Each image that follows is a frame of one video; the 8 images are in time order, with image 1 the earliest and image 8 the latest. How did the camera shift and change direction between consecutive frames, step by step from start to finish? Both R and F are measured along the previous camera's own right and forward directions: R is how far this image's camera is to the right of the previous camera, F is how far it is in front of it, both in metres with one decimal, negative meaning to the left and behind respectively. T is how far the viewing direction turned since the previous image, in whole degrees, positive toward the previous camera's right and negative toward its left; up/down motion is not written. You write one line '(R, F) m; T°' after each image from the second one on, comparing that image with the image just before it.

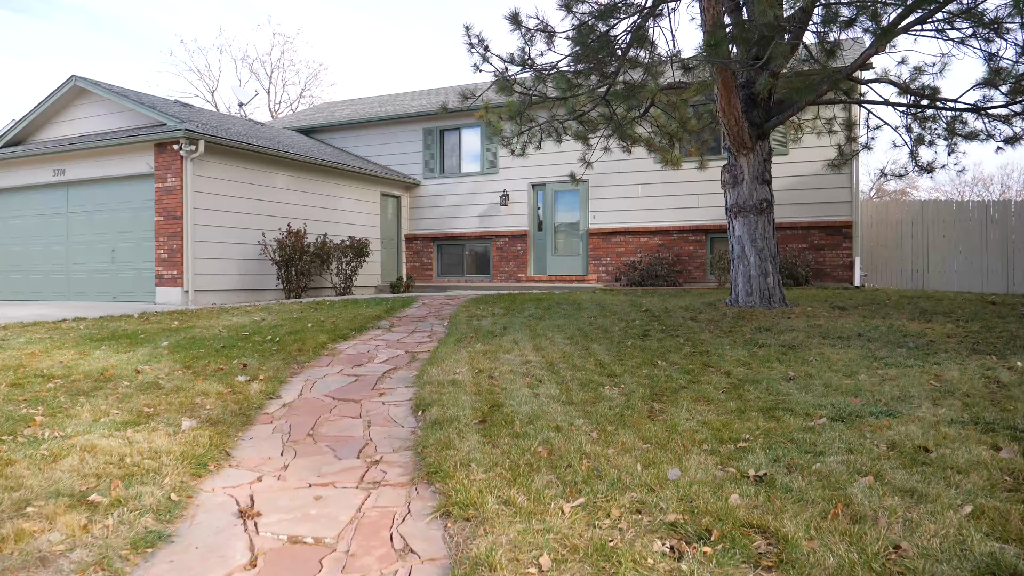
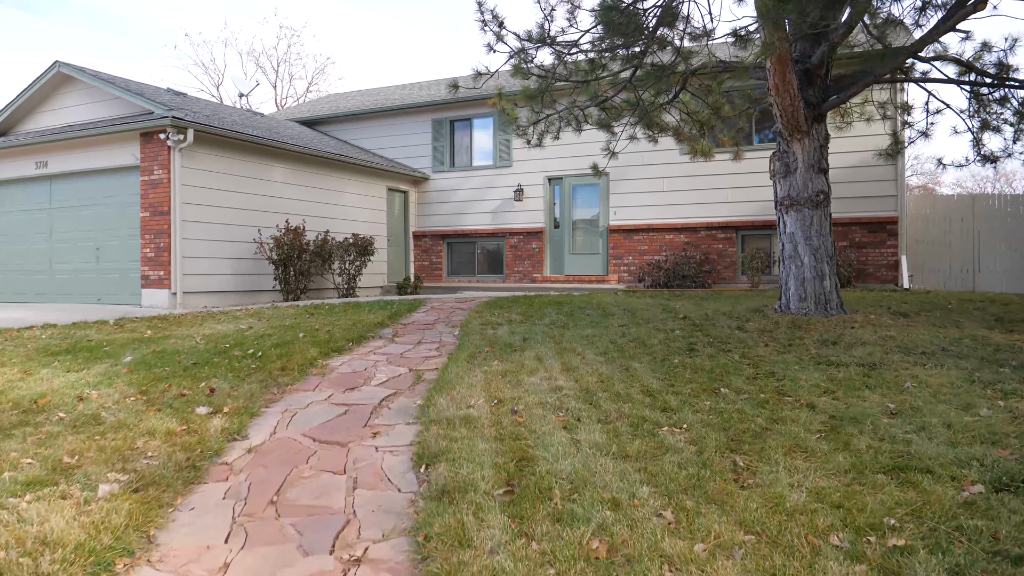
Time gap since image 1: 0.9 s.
(-0.1, +0.8) m; -1°
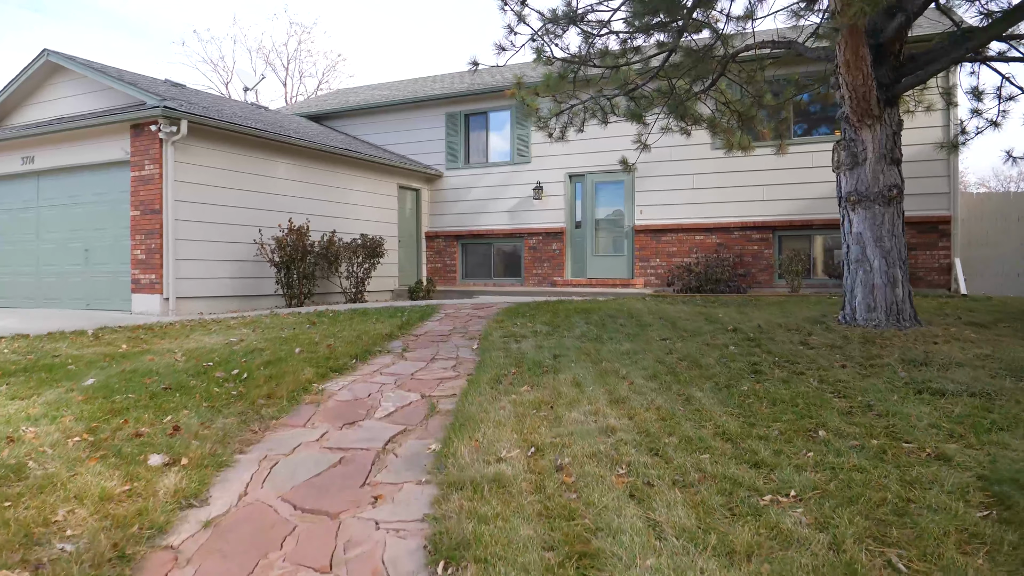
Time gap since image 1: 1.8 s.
(-0.1, +0.7) m; -1°
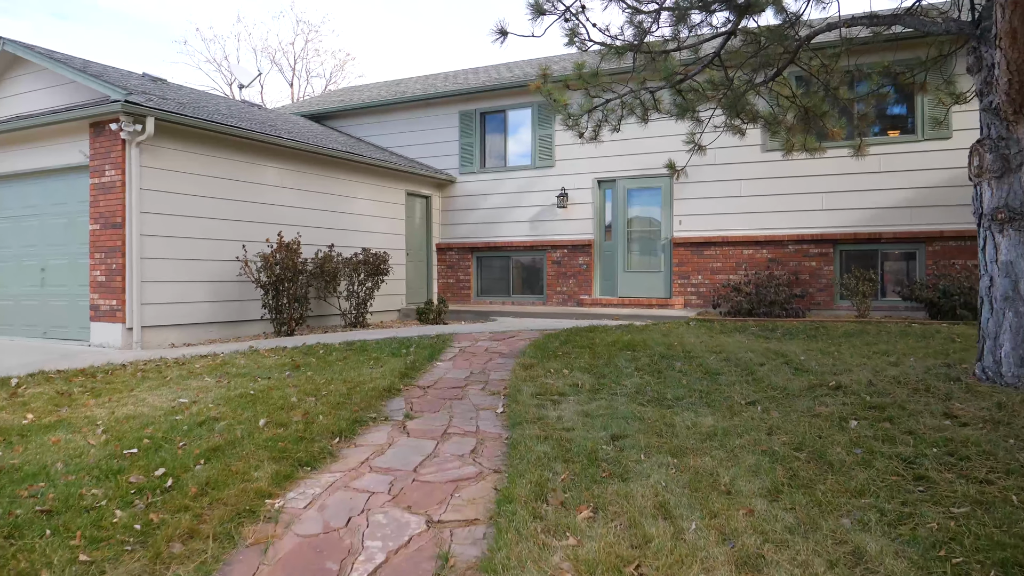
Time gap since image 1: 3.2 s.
(-0.1, +1.3) m; -1°
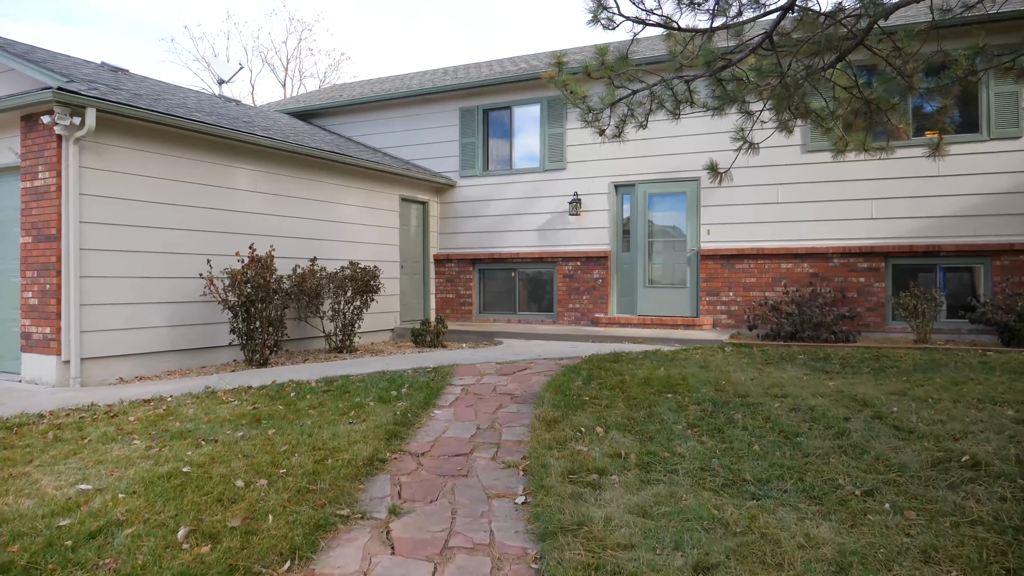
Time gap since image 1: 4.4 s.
(-0.1, +1.1) m; 0°
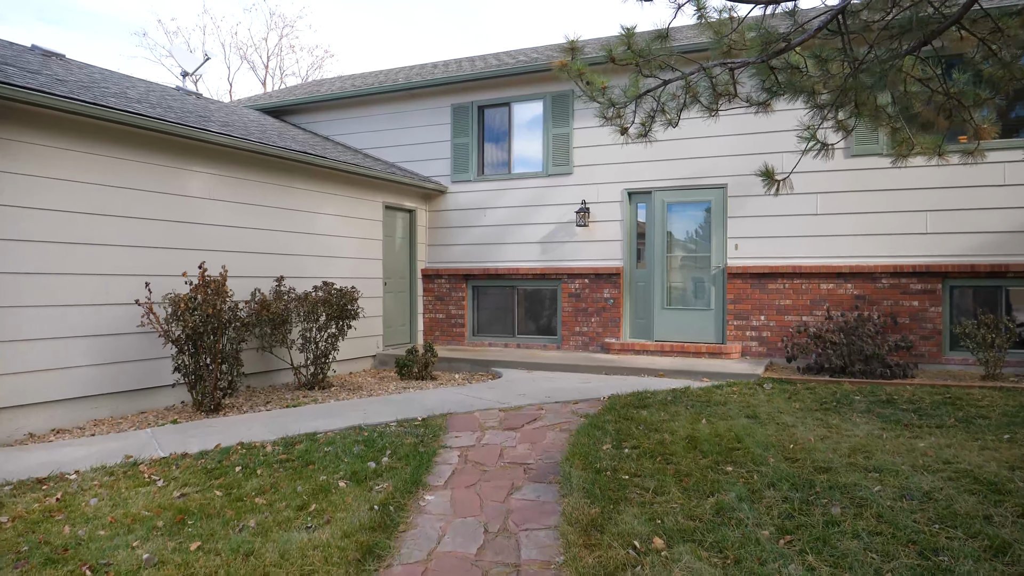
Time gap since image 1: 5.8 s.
(-0.1, +1.1) m; +1°
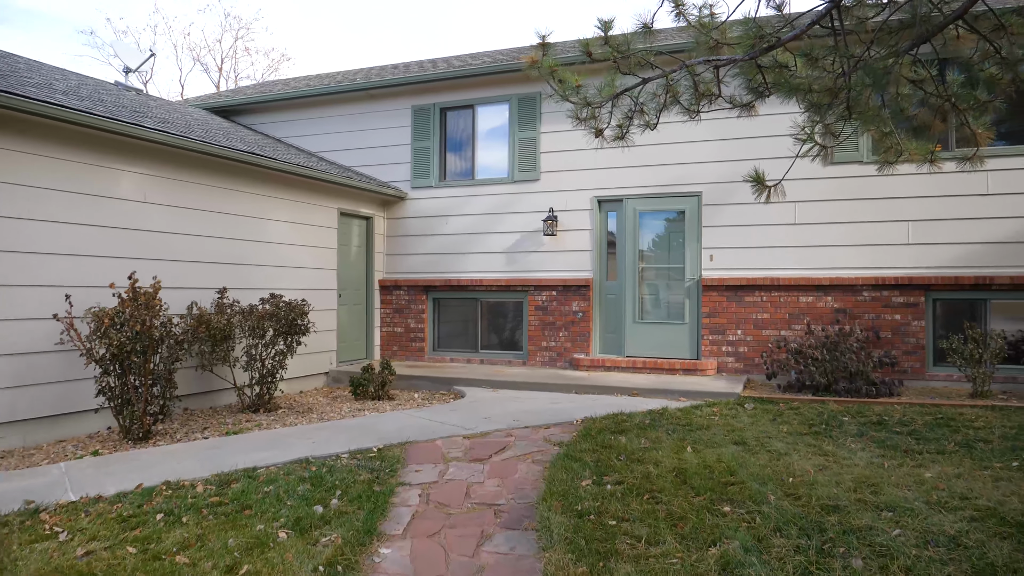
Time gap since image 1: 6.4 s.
(0.0, +0.5) m; +3°
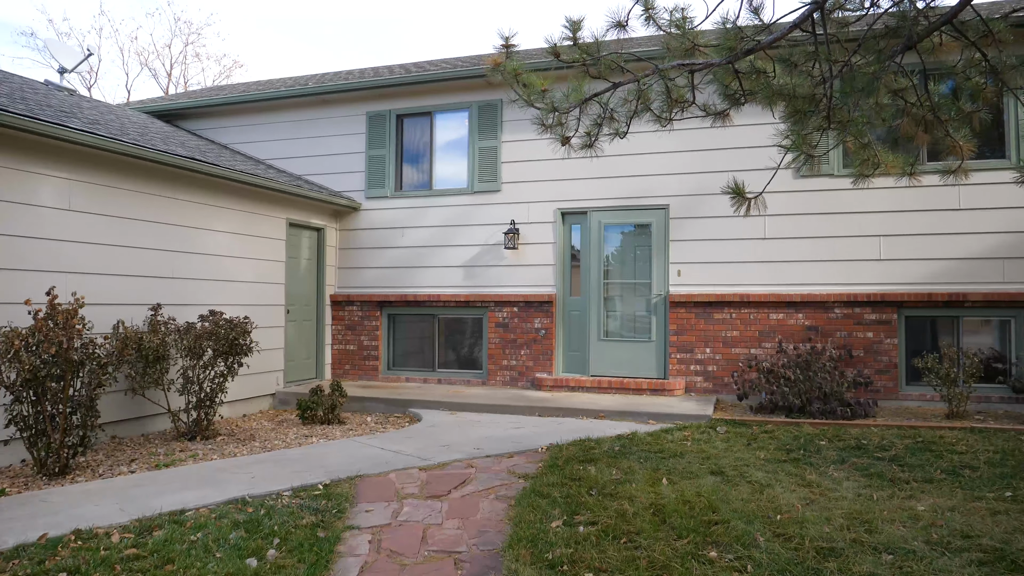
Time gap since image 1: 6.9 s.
(0.0, +0.4) m; +3°
